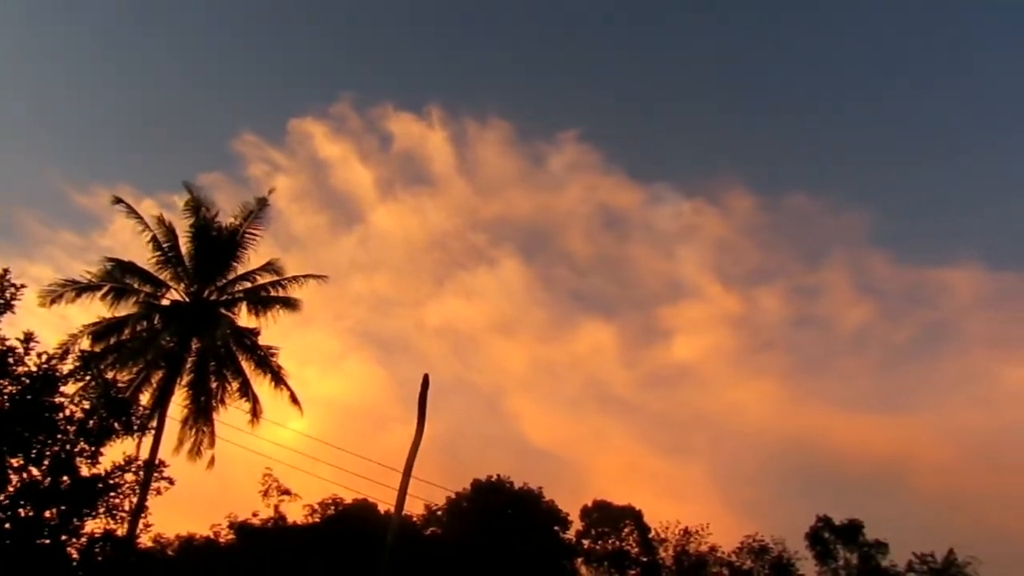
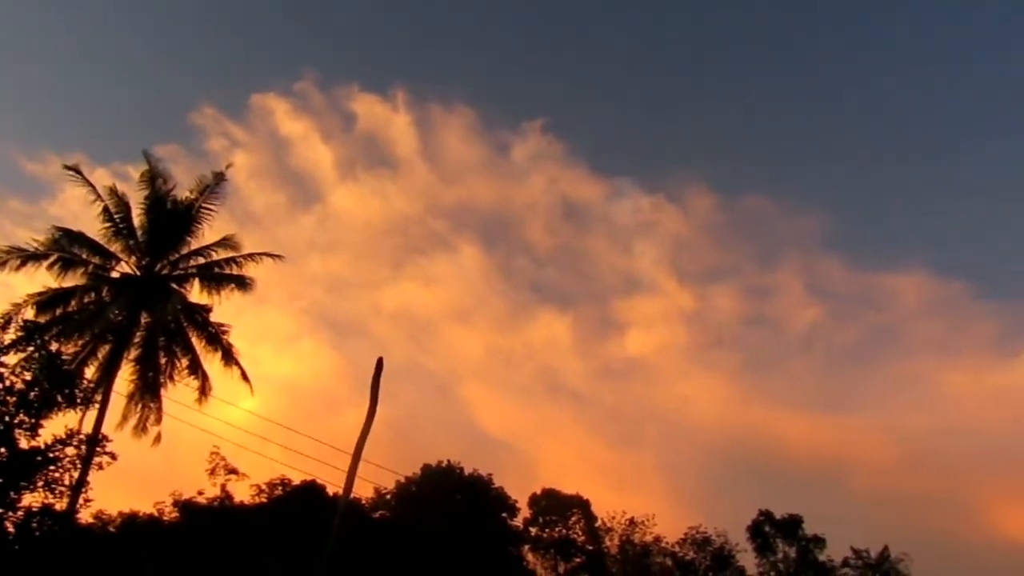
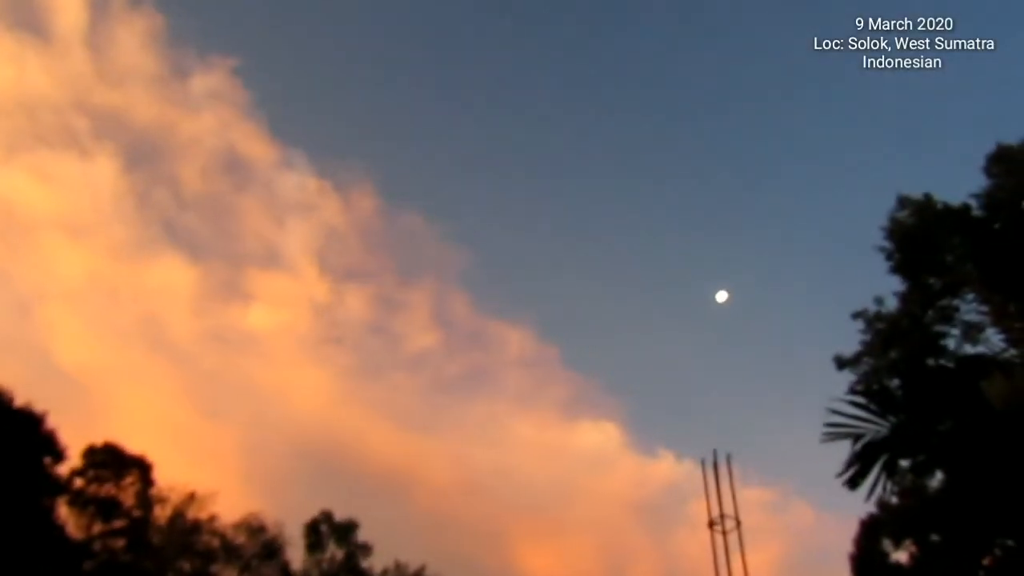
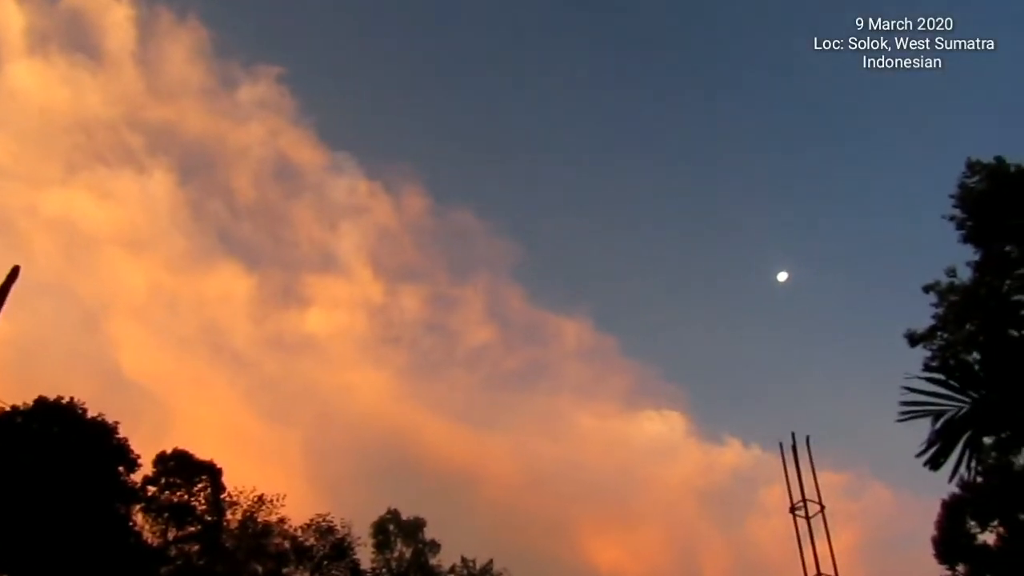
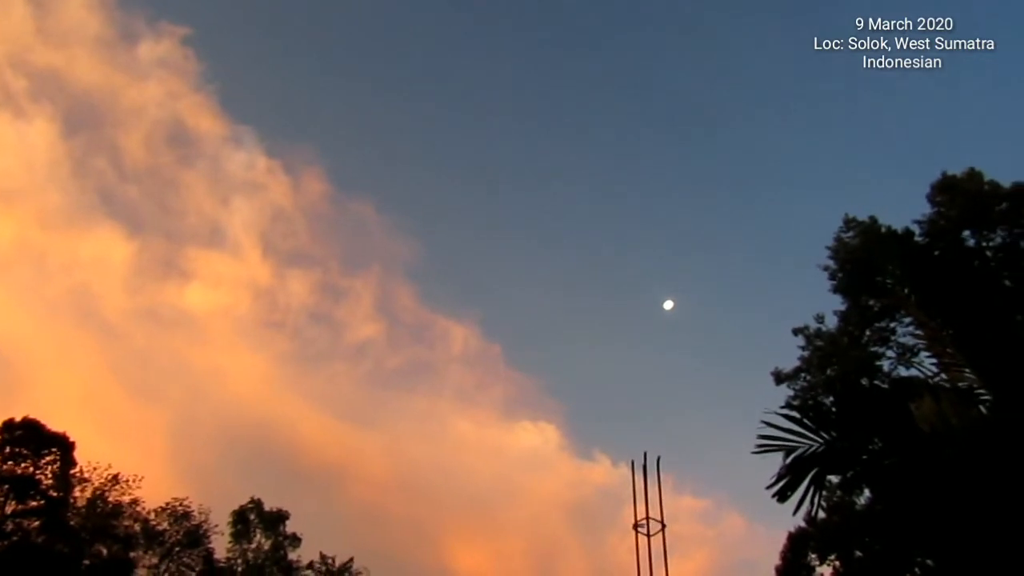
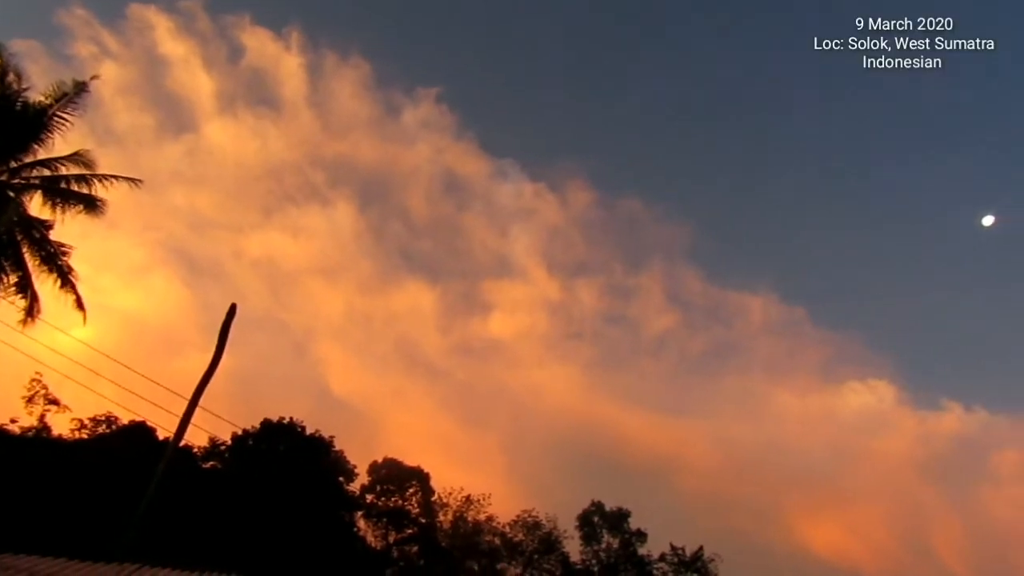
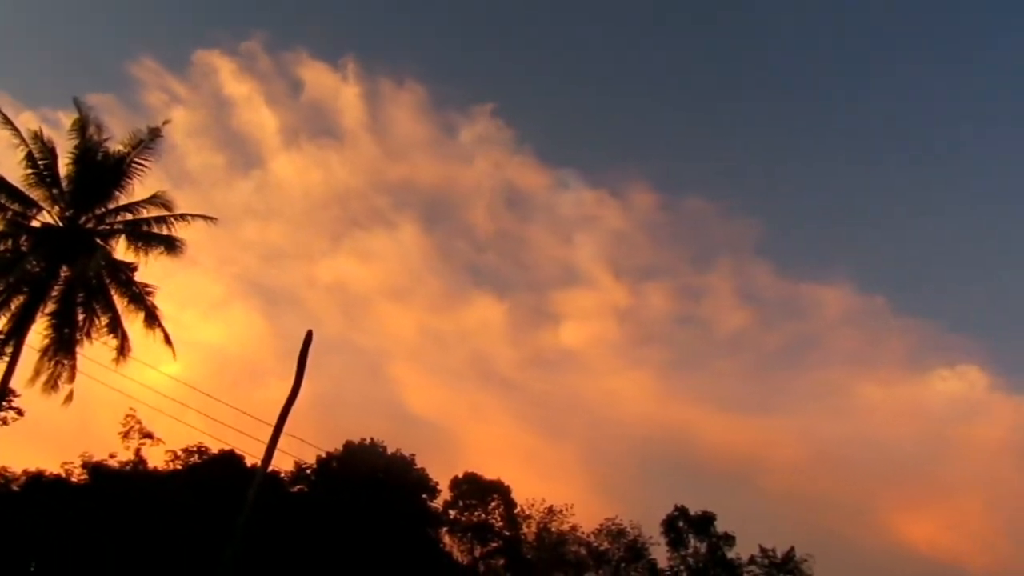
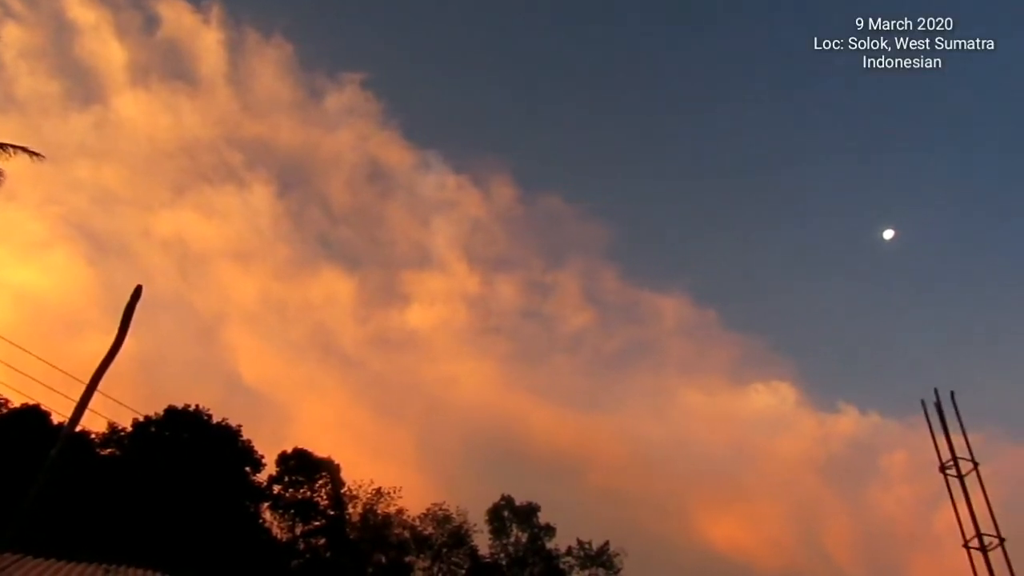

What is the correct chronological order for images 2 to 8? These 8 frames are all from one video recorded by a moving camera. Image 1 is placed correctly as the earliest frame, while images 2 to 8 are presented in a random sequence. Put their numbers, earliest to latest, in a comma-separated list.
2, 7, 6, 8, 4, 3, 5
